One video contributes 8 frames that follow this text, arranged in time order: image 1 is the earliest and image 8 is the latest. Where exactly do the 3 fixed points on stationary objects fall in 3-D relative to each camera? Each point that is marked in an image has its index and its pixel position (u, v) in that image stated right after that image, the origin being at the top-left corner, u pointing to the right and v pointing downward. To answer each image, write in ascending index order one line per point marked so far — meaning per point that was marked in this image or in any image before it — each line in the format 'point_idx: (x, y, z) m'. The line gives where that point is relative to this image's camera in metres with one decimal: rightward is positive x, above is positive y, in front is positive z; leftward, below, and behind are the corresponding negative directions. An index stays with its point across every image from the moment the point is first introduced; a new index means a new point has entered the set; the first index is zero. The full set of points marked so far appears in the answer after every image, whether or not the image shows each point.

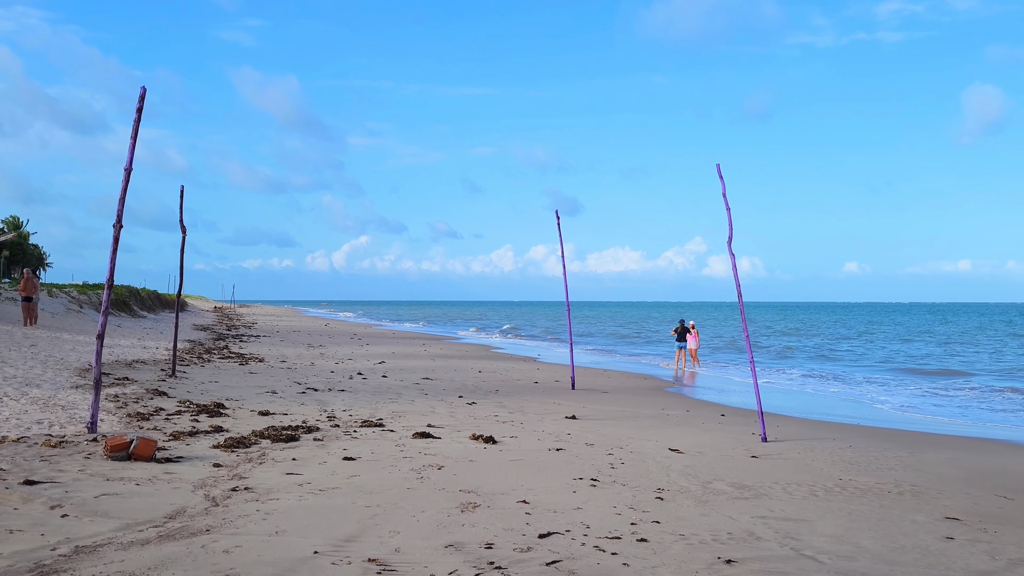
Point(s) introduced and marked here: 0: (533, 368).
0: (+0.4, -1.6, +18.5) m
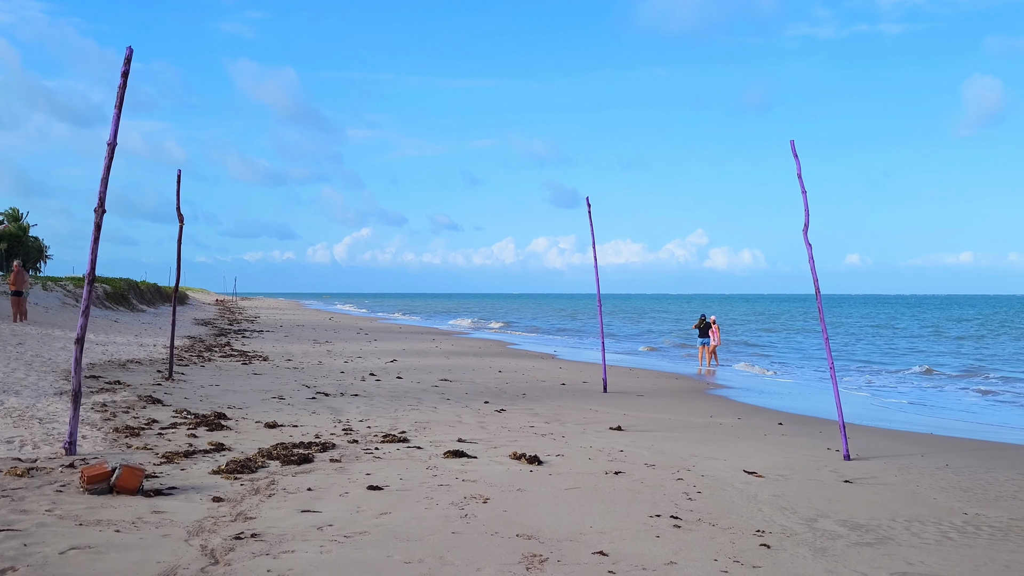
0: (+0.8, -1.4, +17.3) m
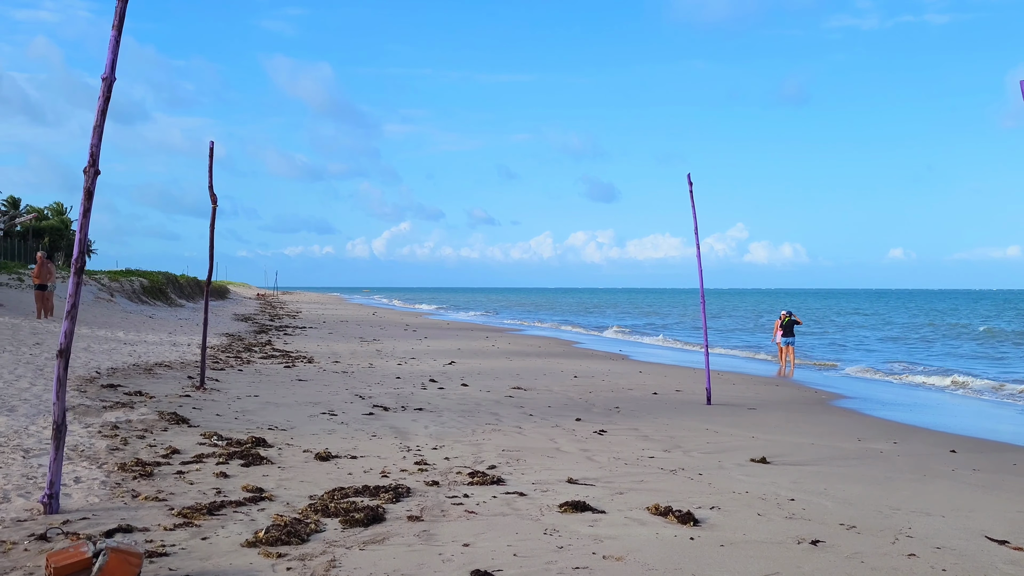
0: (+2.0, -1.3, +15.3) m
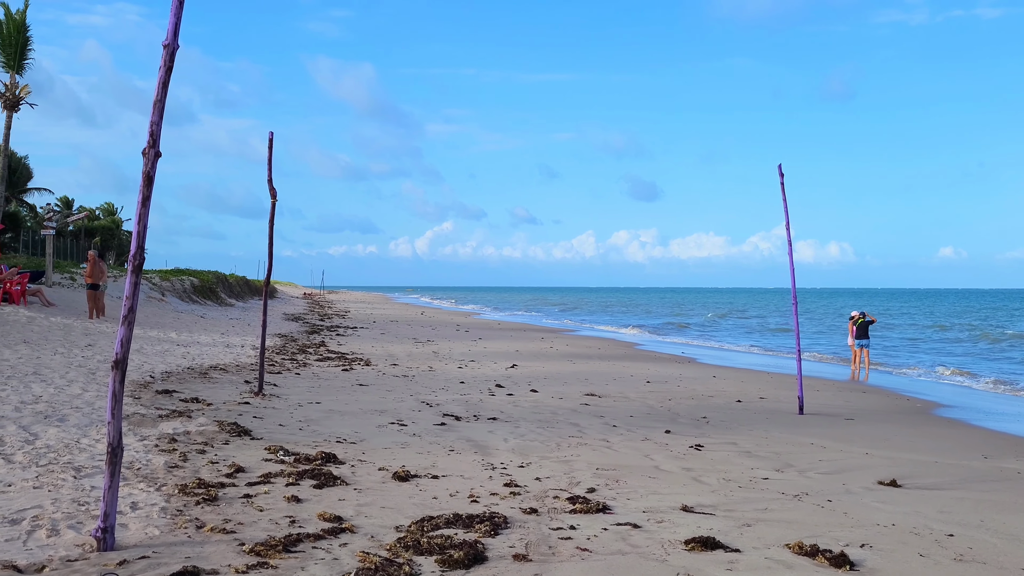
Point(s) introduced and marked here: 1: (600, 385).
0: (+3.0, -1.3, +14.4) m
1: (+1.2, -1.3, +12.8) m
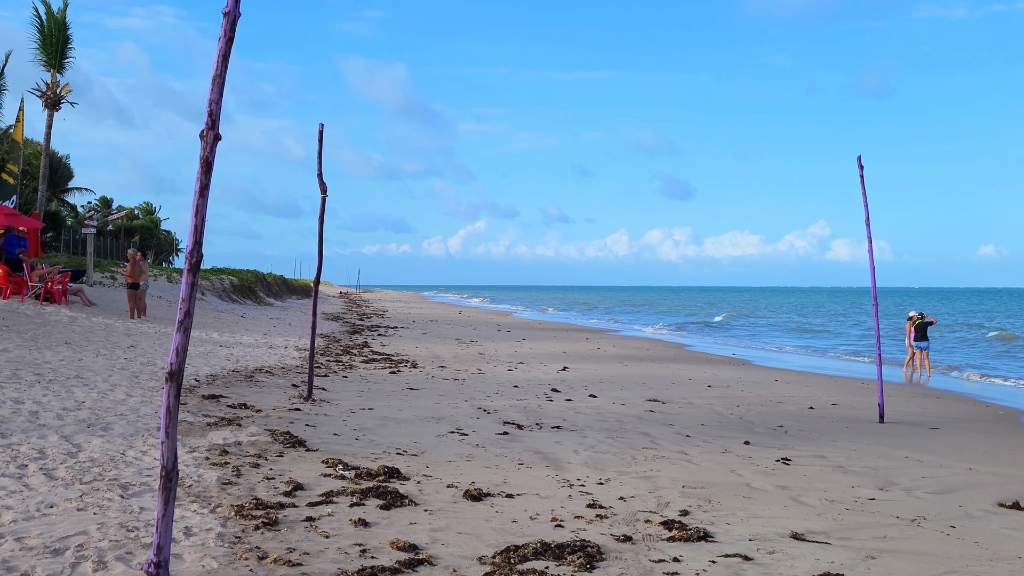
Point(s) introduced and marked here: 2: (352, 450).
0: (+3.7, -1.3, +13.8) m
1: (+1.9, -1.3, +12.2) m
2: (-1.1, -1.2, +6.9) m
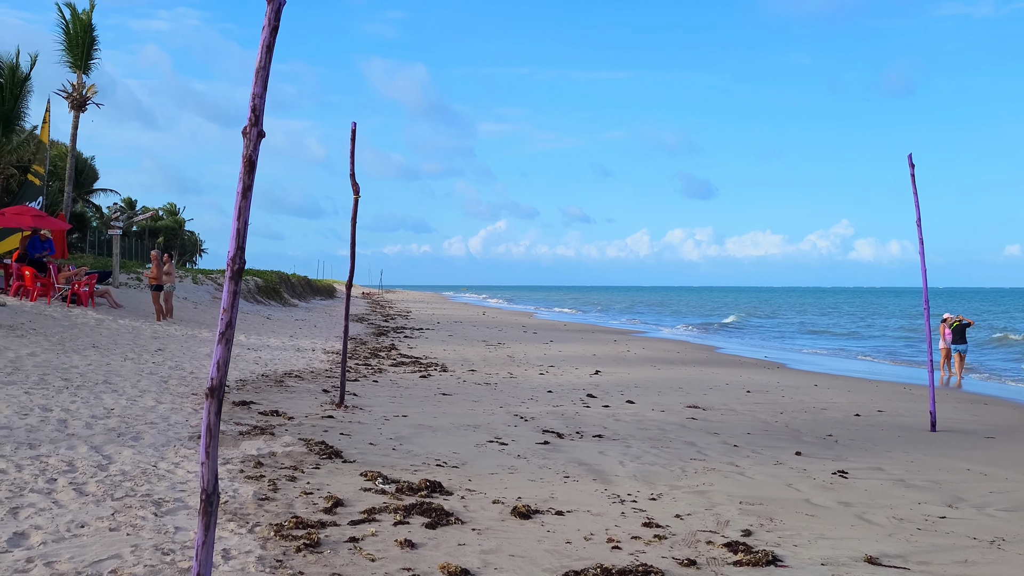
0: (+4.2, -1.4, +13.4) m
1: (+2.3, -1.3, +11.9) m
2: (-0.8, -1.2, +6.6) m
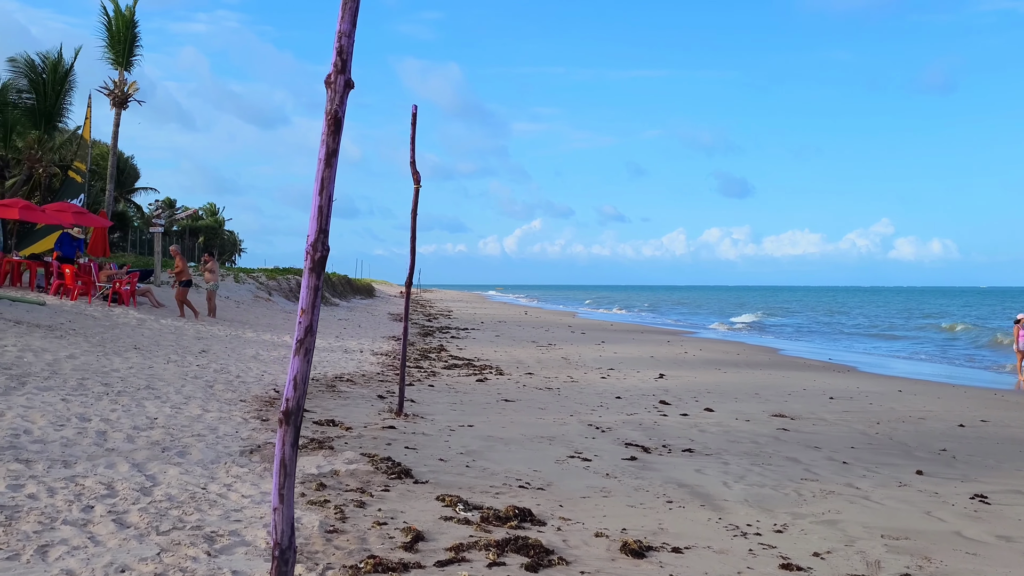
0: (+5.0, -1.4, +12.5) m
1: (+3.0, -1.3, +11.0) m
2: (-0.3, -1.2, +5.9) m
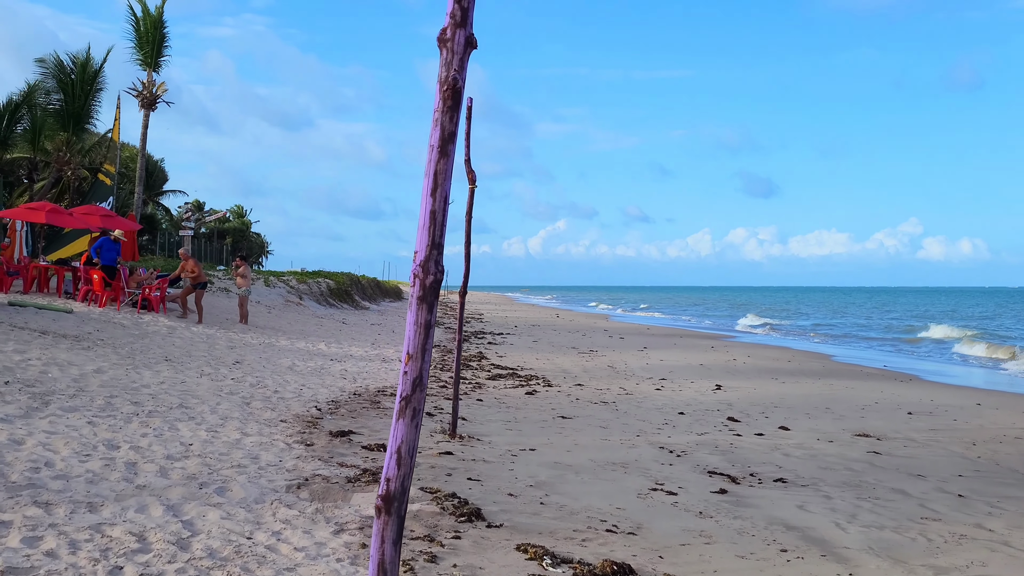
0: (+5.6, -1.4, +11.6) m
1: (+3.6, -1.4, +10.1) m
2: (+0.2, -1.3, +5.1) m
